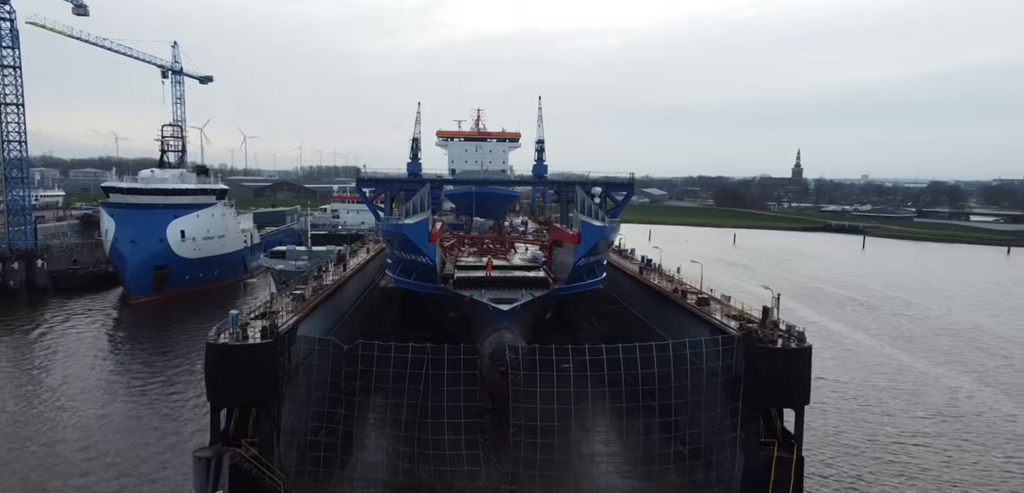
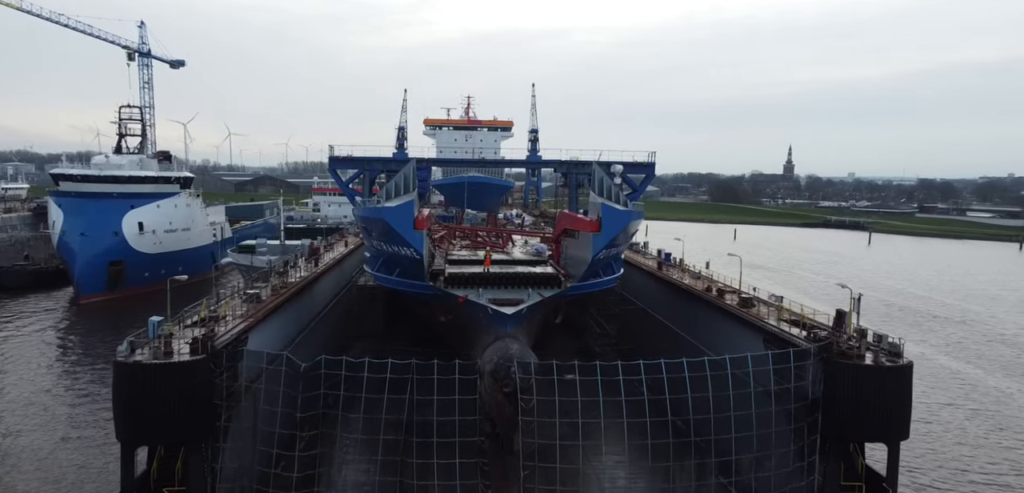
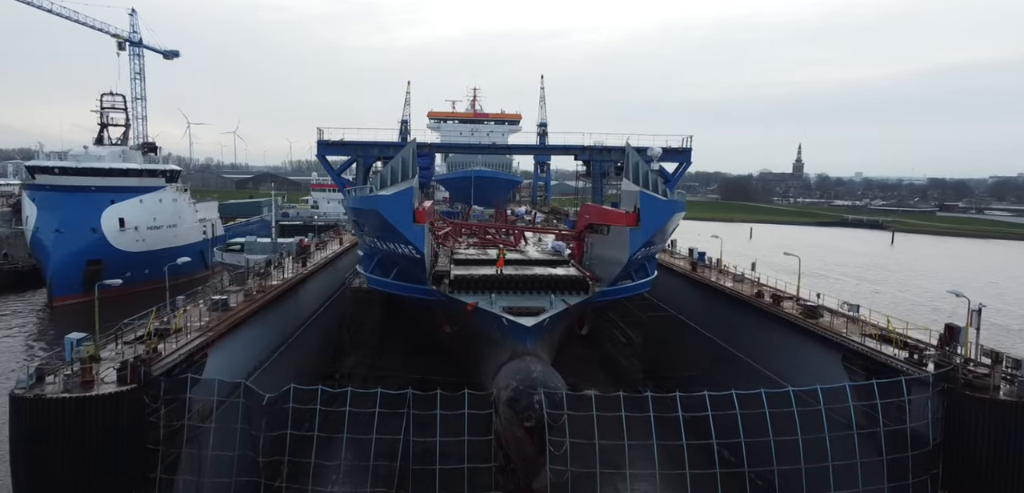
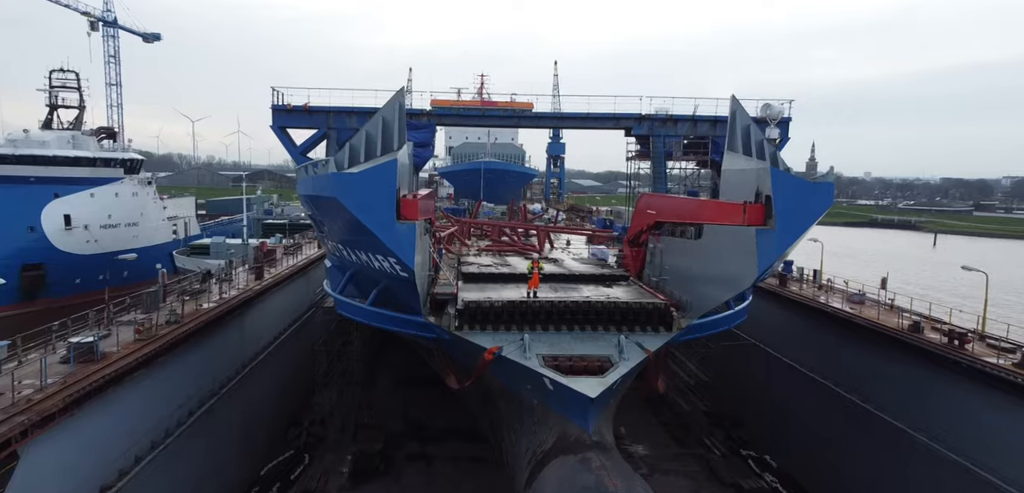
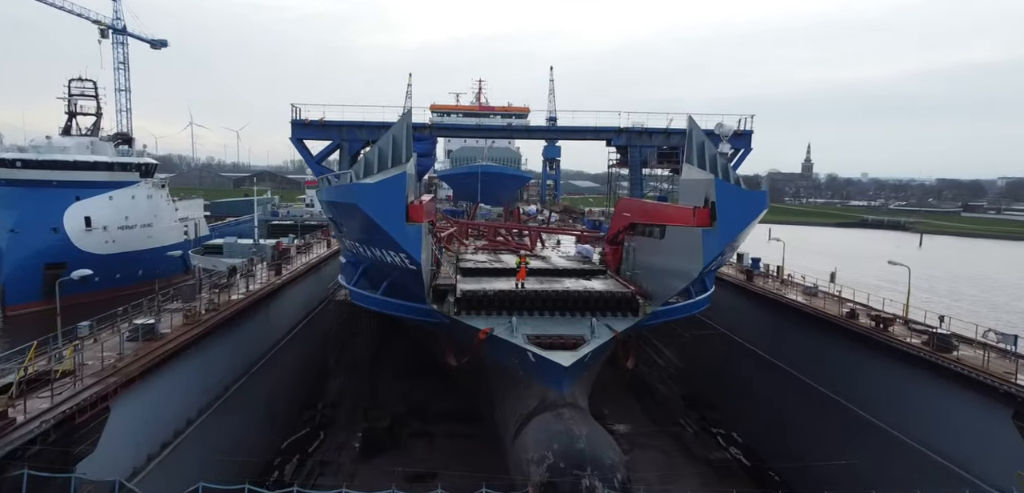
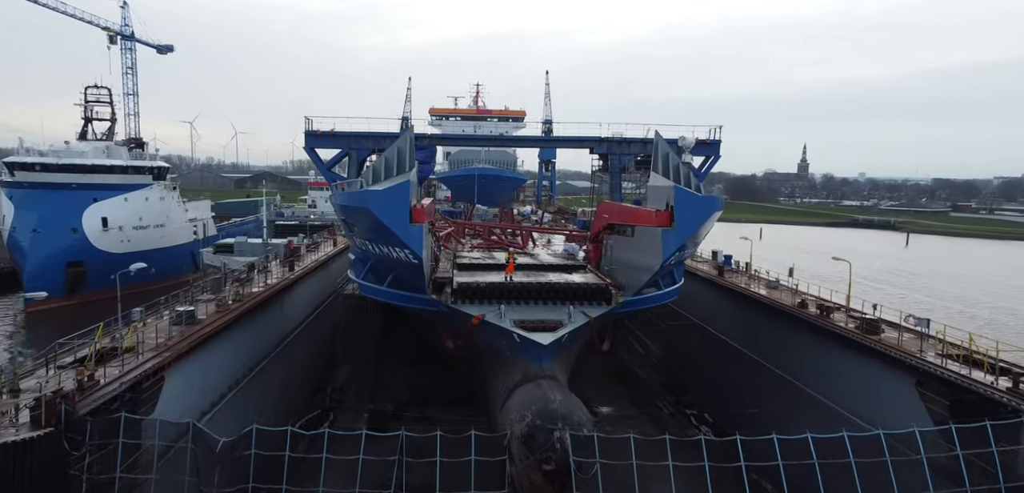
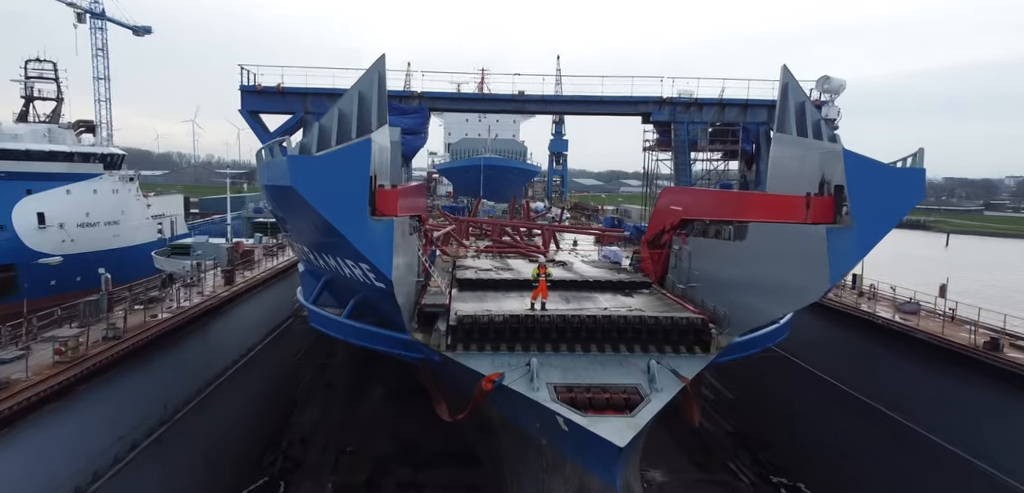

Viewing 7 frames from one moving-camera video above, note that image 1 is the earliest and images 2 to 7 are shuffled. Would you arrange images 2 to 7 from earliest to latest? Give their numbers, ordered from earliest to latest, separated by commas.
2, 3, 6, 5, 4, 7
